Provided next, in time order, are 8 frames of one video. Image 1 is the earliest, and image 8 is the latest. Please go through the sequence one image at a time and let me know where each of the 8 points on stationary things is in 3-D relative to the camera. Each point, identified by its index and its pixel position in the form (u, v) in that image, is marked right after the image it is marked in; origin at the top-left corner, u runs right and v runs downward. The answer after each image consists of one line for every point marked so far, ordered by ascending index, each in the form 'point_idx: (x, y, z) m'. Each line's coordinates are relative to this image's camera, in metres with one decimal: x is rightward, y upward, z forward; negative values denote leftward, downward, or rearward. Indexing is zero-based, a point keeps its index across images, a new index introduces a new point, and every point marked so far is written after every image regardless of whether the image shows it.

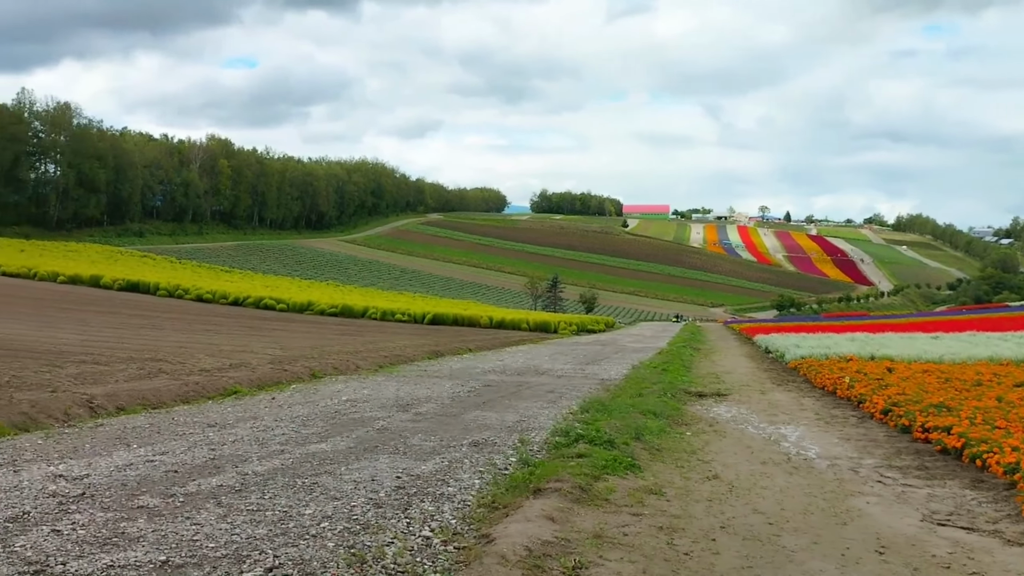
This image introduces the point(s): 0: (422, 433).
0: (-0.8, -1.3, +8.0) m
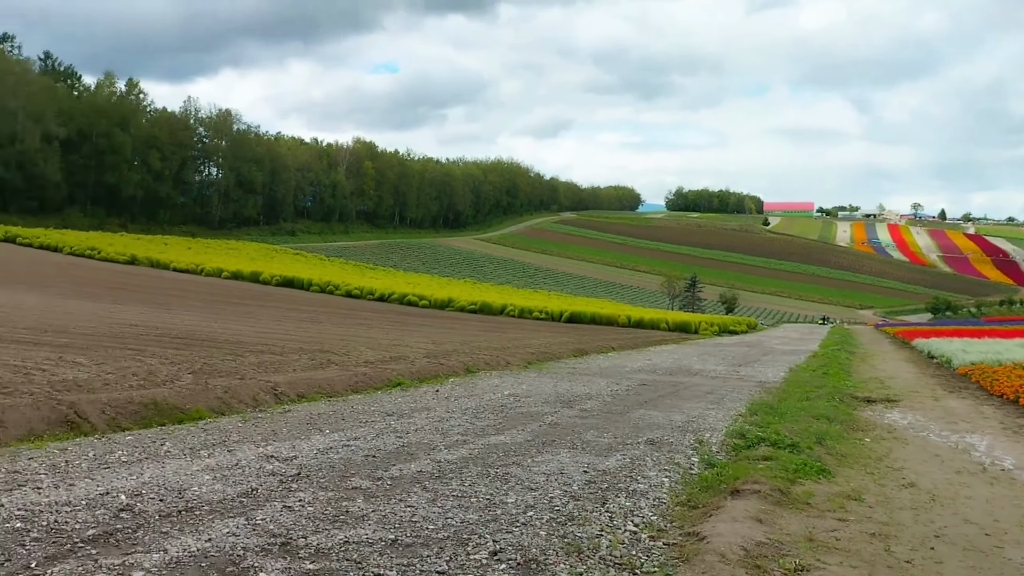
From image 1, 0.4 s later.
0: (+0.8, -1.3, +8.1) m
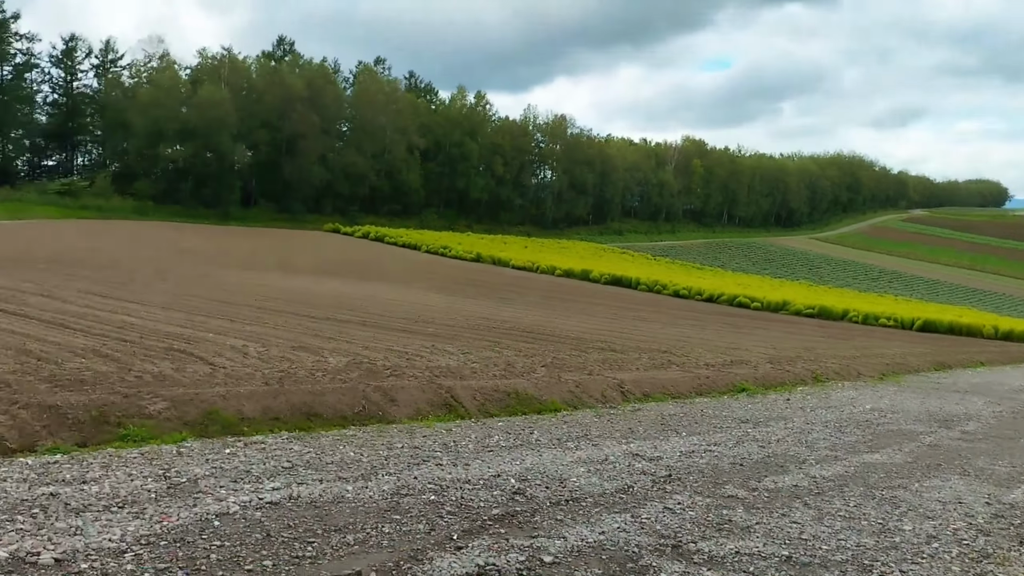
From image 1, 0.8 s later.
0: (+3.9, -1.4, +7.2) m
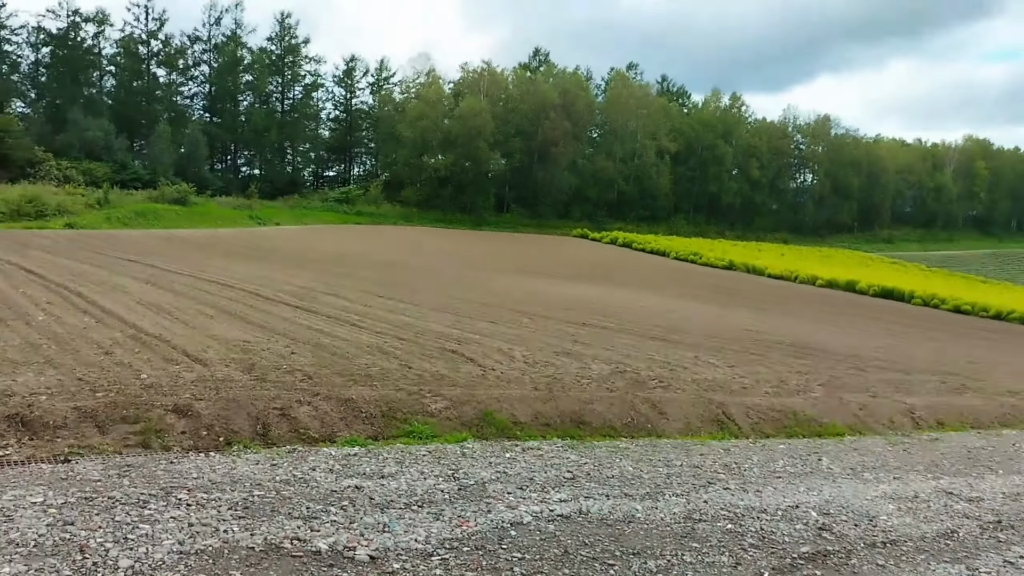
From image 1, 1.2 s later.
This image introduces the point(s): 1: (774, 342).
0: (+6.0, -1.6, +5.6) m
1: (+5.3, -1.1, +18.1) m
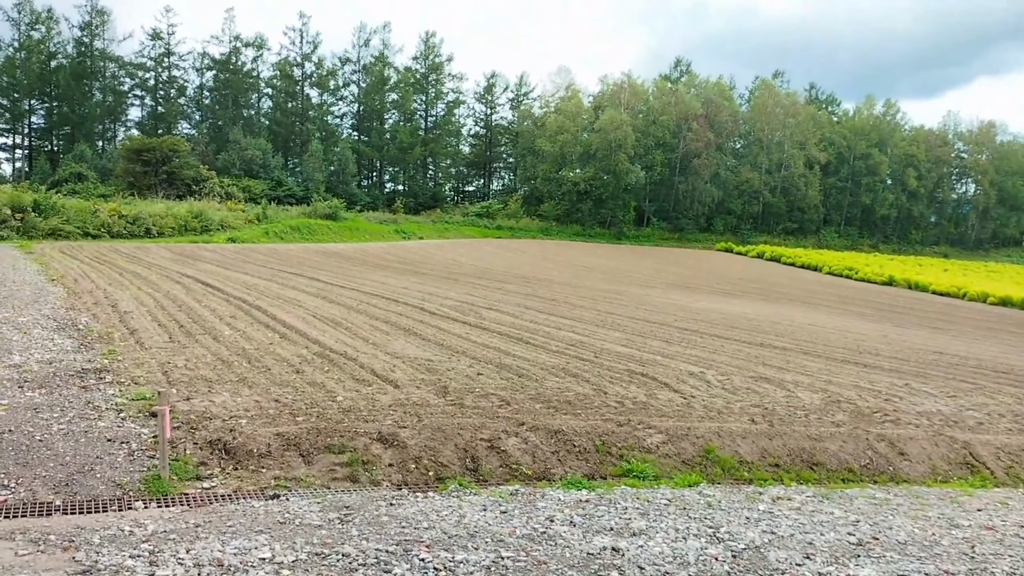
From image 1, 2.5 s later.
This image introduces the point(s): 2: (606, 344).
0: (+7.3, -1.7, +3.7) m
1: (+8.6, -1.5, +16.2) m
2: (+1.4, -0.9, +13.0) m
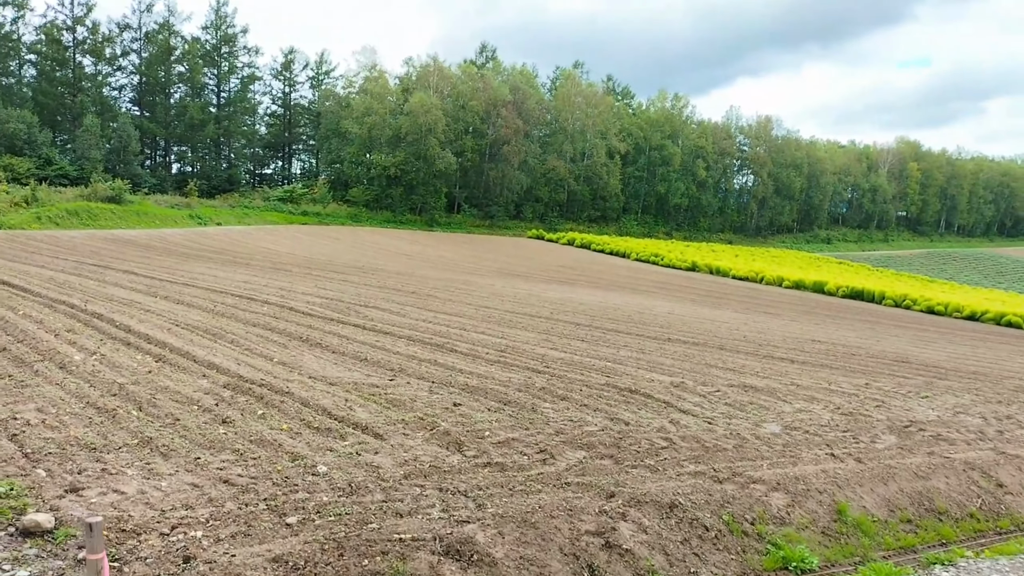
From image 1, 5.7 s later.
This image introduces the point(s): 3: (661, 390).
0: (+8.3, -1.7, +3.4) m
1: (+6.6, -1.2, +15.8) m
2: (+0.3, -0.8, +11.0) m
3: (+1.4, -1.0, +8.5) m
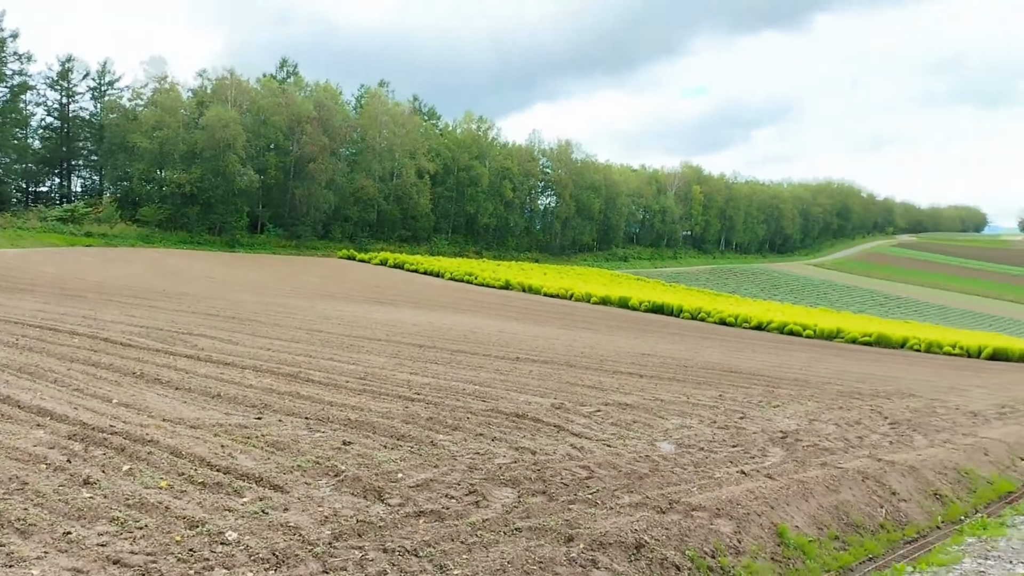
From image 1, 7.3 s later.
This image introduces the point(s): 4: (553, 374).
0: (+8.1, -1.6, +4.7) m
1: (+3.7, -1.5, +16.4) m
2: (-1.4, -1.0, +10.4) m
3: (+0.3, -1.2, +8.1) m
4: (+0.7, -1.2, +12.5) m
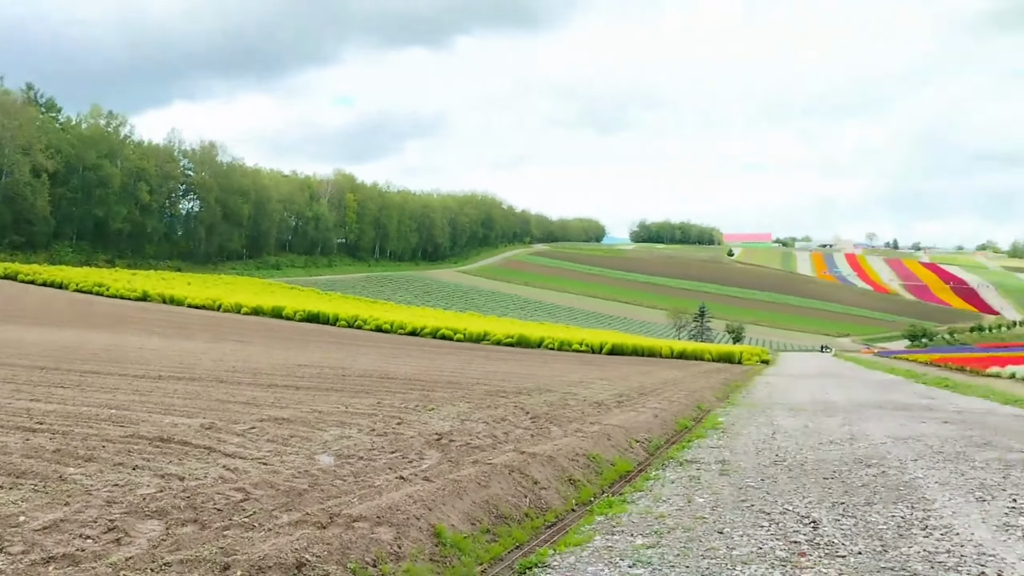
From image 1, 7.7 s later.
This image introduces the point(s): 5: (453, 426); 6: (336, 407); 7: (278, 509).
0: (+5.7, -1.6, +7.4) m
1: (-2.9, -1.7, +16.6) m
2: (-5.2, -1.2, +9.0) m
3: (-2.8, -1.3, +7.6) m
4: (-4.1, -1.4, +11.8) m
5: (-0.6, -1.5, +9.7) m
6: (-2.2, -1.5, +10.8) m
7: (-1.3, -1.3, +5.0) m
